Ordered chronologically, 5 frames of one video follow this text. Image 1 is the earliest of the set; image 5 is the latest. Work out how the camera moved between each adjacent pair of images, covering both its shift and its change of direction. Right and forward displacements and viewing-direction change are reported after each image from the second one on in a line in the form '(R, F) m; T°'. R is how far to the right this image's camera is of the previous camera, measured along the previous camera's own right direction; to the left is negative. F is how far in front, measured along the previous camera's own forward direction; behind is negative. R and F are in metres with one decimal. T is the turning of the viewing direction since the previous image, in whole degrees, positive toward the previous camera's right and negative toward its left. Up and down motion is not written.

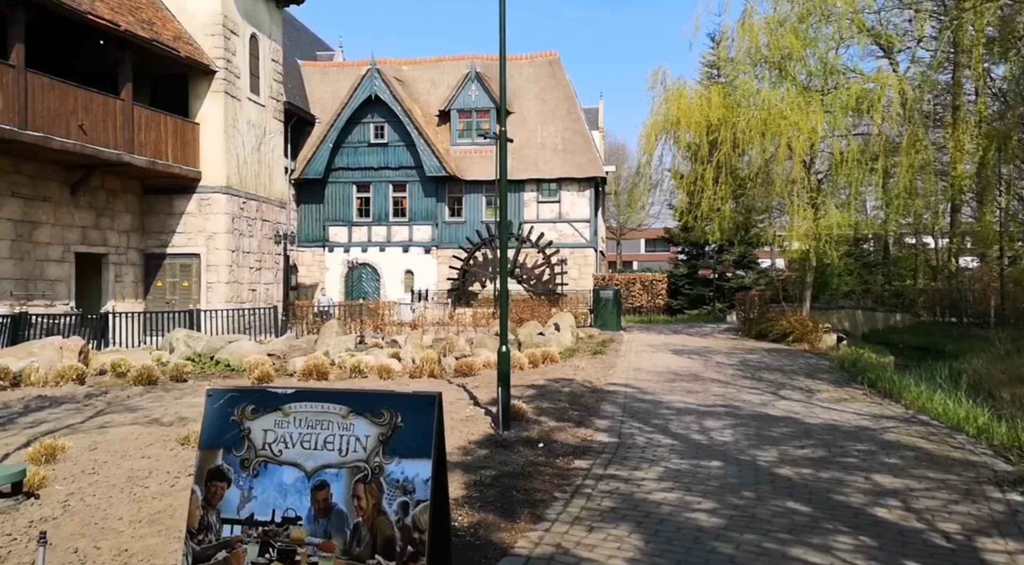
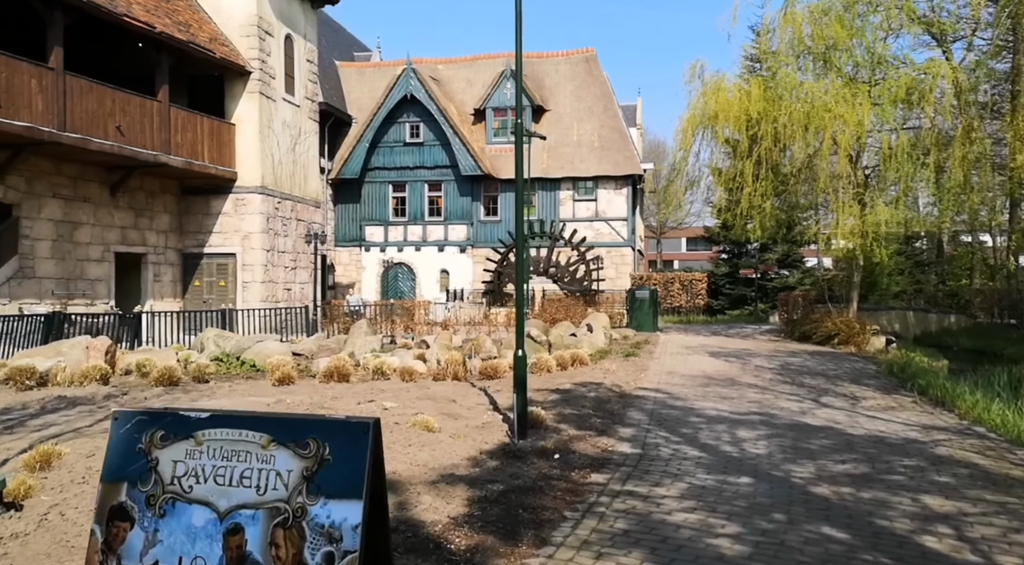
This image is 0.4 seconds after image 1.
(+0.2, +0.4) m; -3°
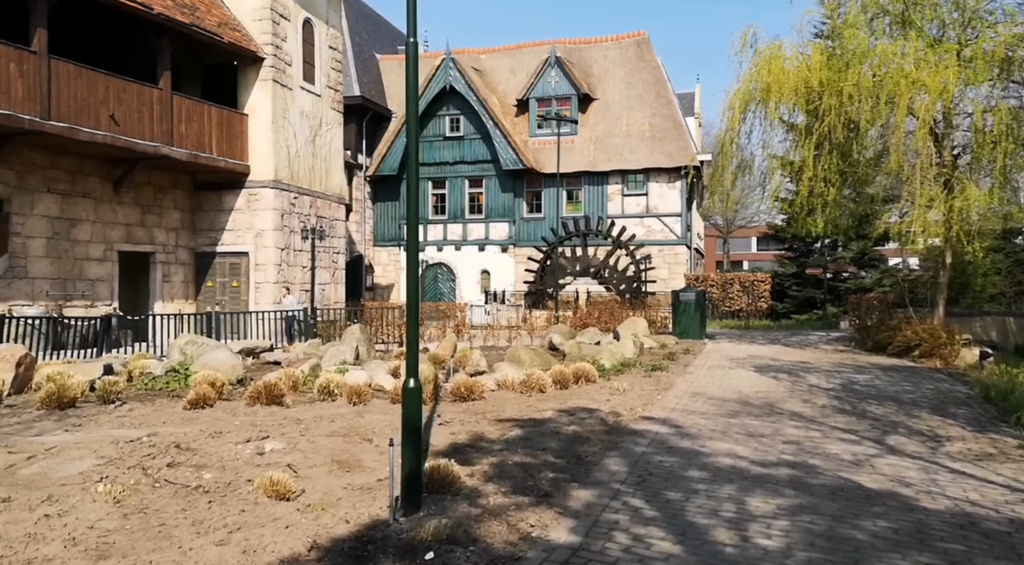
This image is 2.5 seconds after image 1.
(+0.9, +2.0) m; -5°
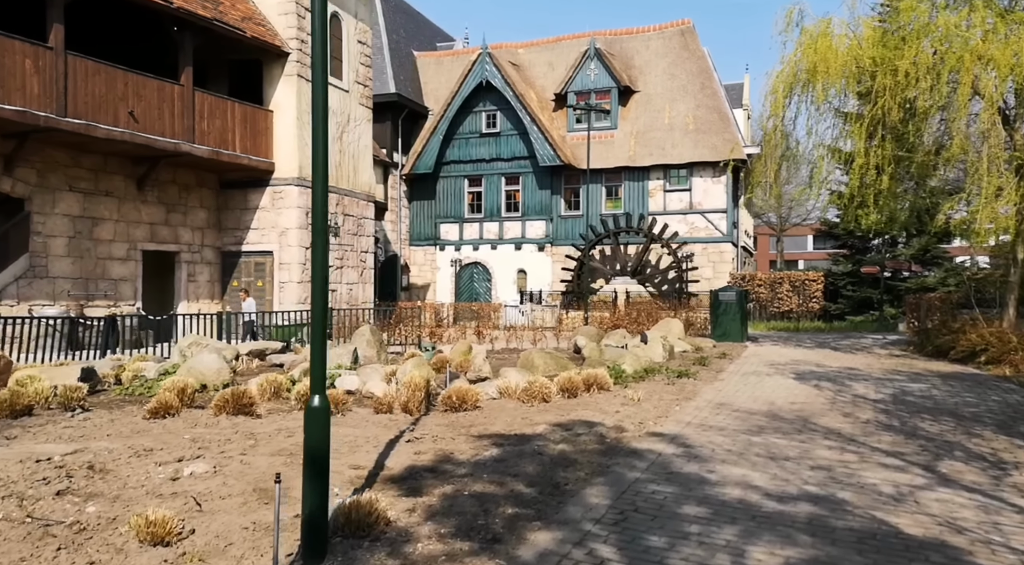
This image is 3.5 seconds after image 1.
(+0.5, +0.8) m; -4°
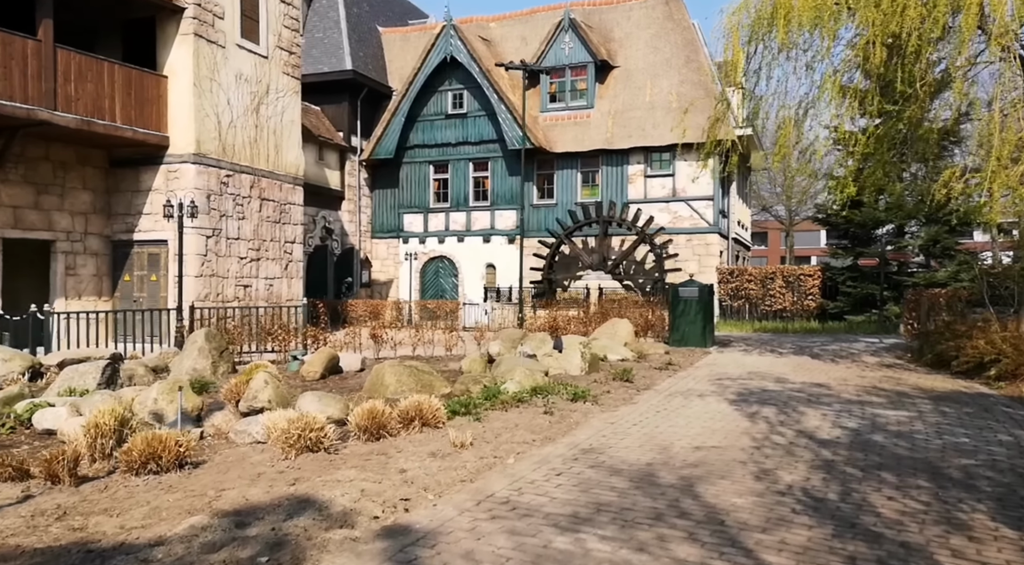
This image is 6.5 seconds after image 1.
(+1.7, +2.7) m; -1°
